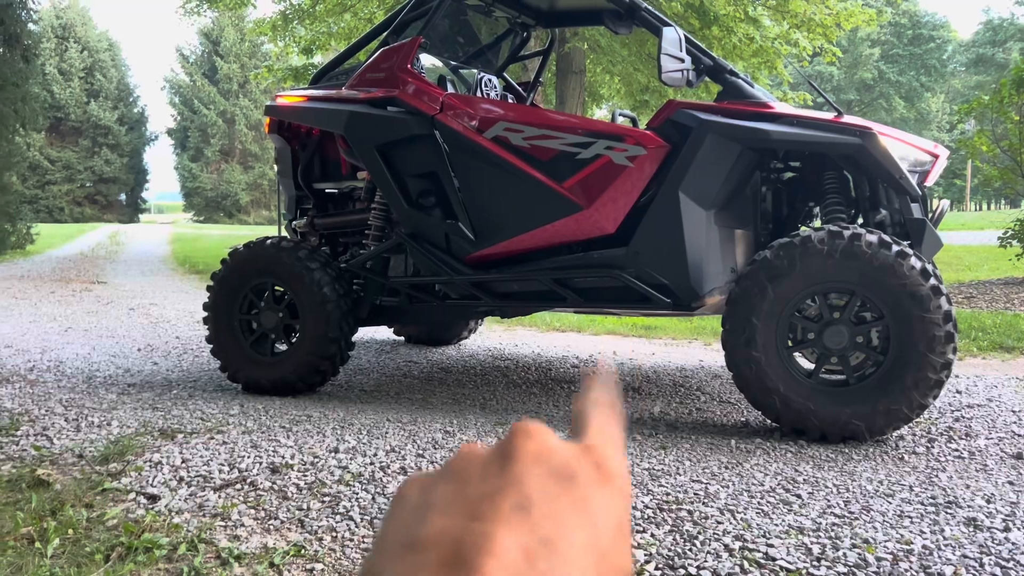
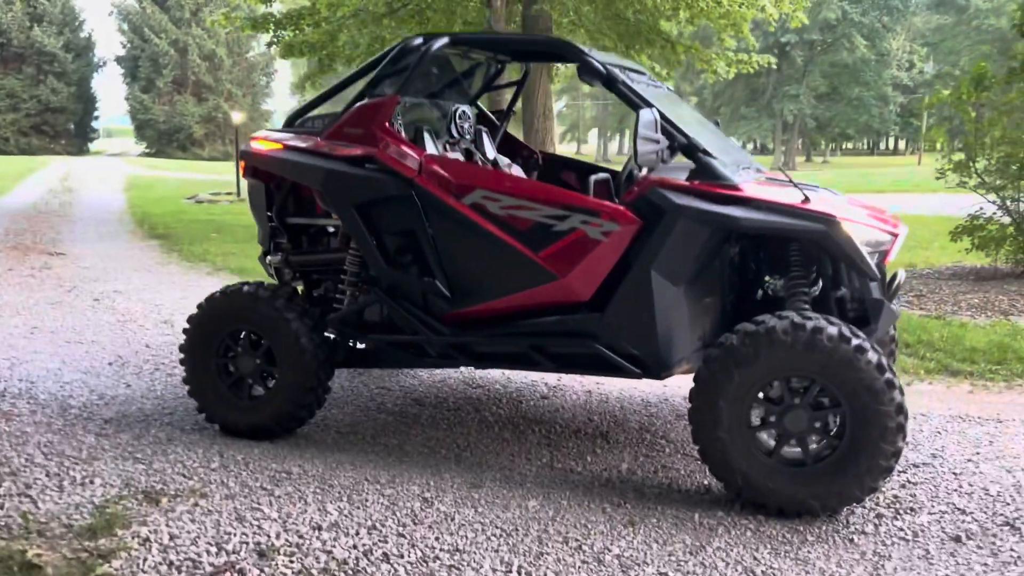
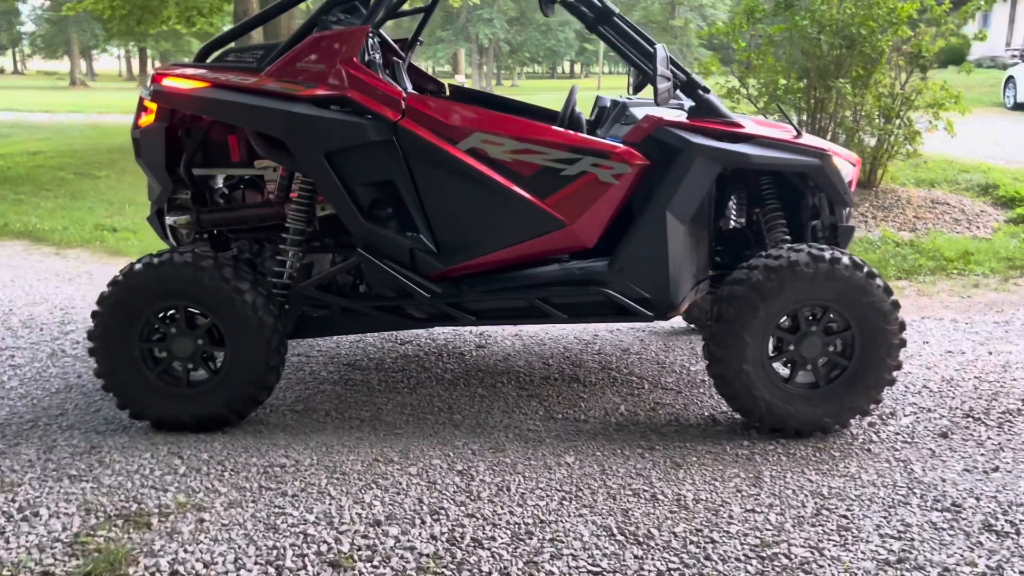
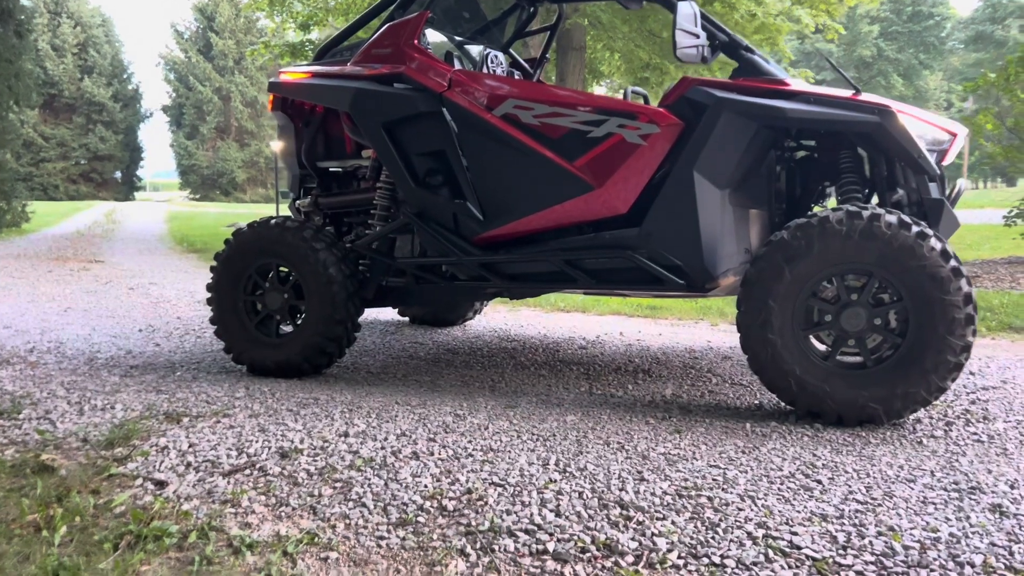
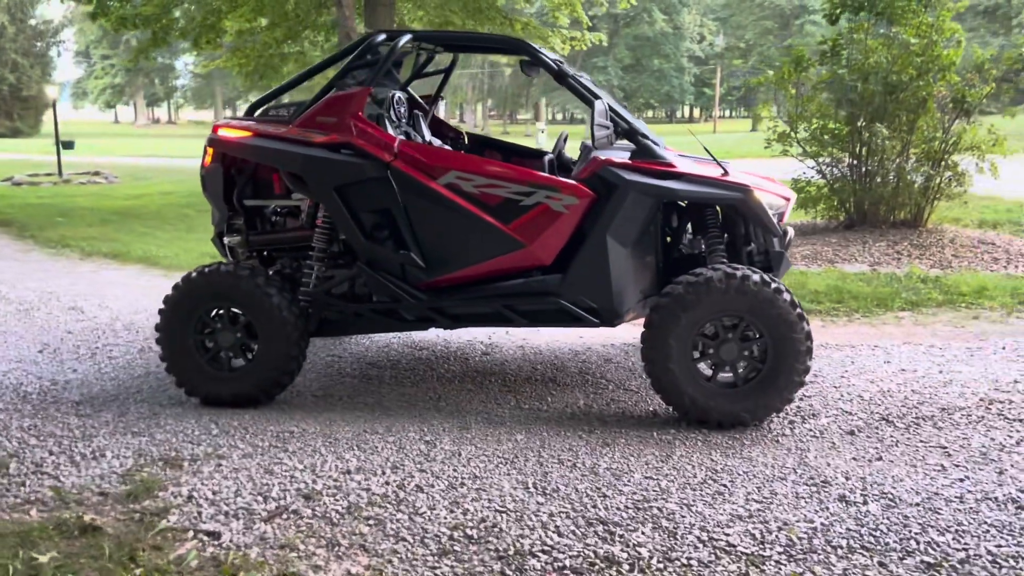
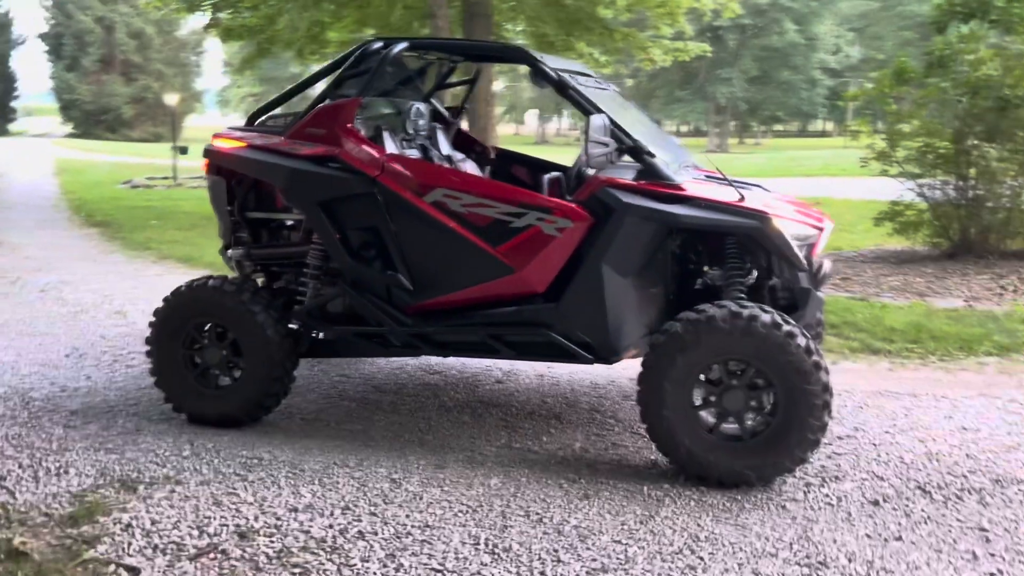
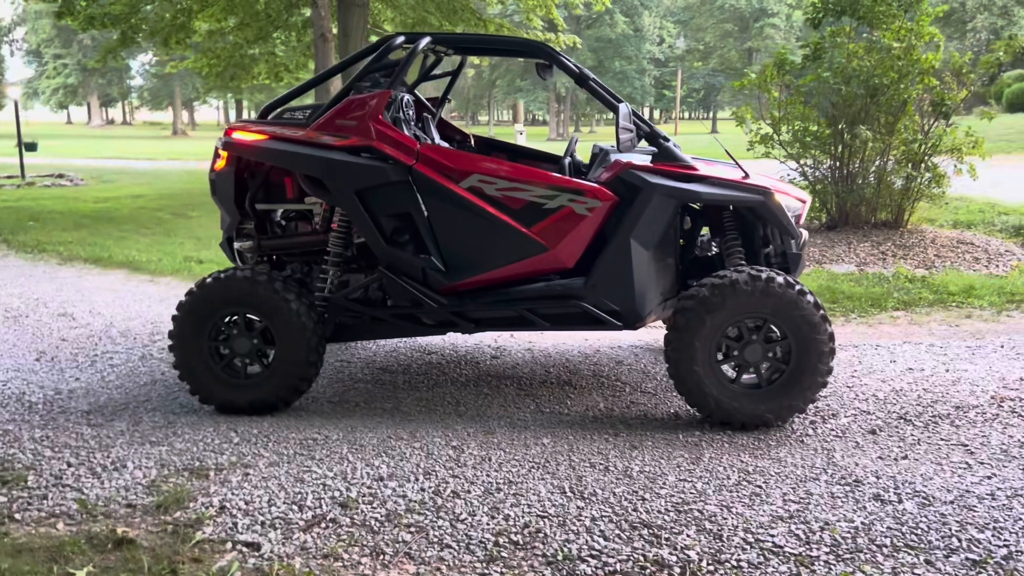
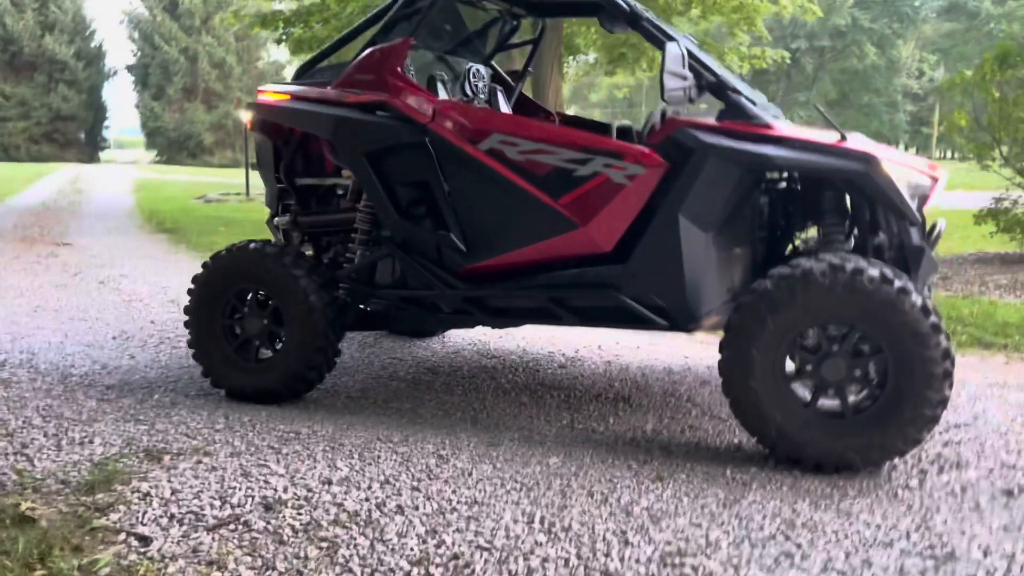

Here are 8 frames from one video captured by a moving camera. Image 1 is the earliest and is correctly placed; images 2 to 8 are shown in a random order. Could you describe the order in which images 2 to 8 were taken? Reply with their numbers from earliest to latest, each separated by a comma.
4, 8, 2, 6, 5, 7, 3
